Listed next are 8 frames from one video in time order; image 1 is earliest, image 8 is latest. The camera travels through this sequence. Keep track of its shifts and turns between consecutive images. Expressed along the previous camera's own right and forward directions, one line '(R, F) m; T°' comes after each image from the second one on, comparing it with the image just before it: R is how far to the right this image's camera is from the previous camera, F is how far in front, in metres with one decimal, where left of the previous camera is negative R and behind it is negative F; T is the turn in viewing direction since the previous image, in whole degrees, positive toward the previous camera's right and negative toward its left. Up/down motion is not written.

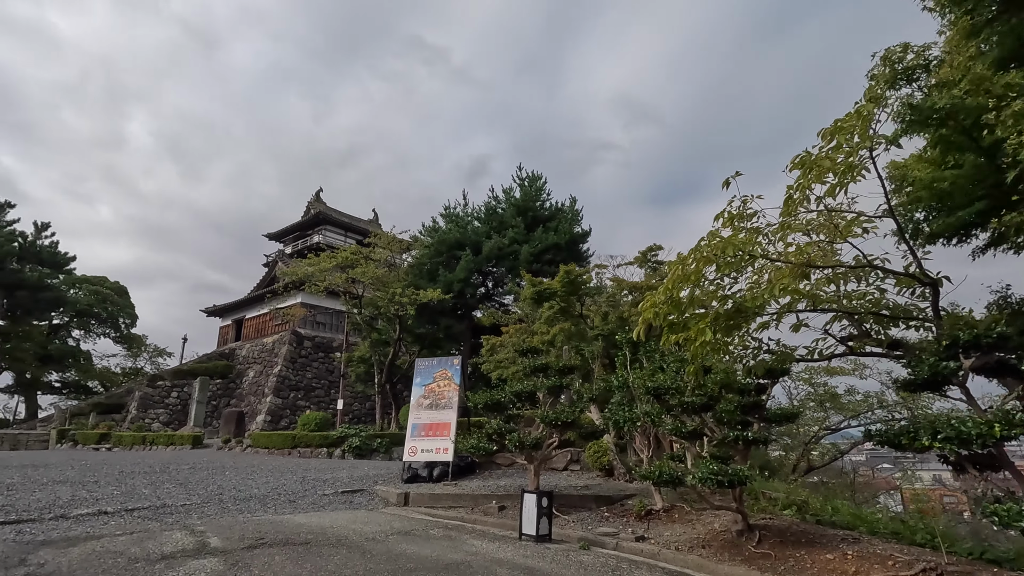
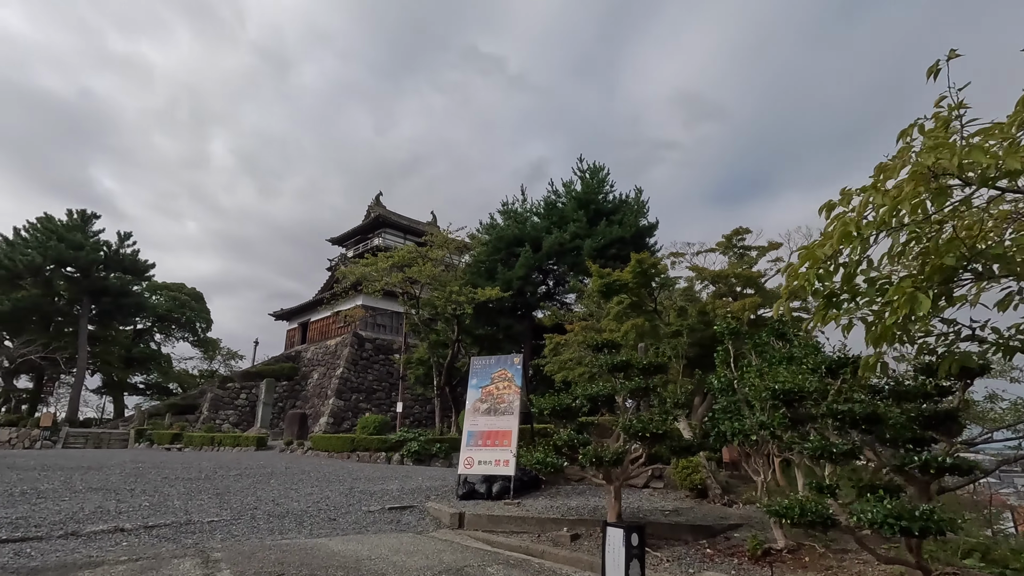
(-0.1, +1.0) m; -6°
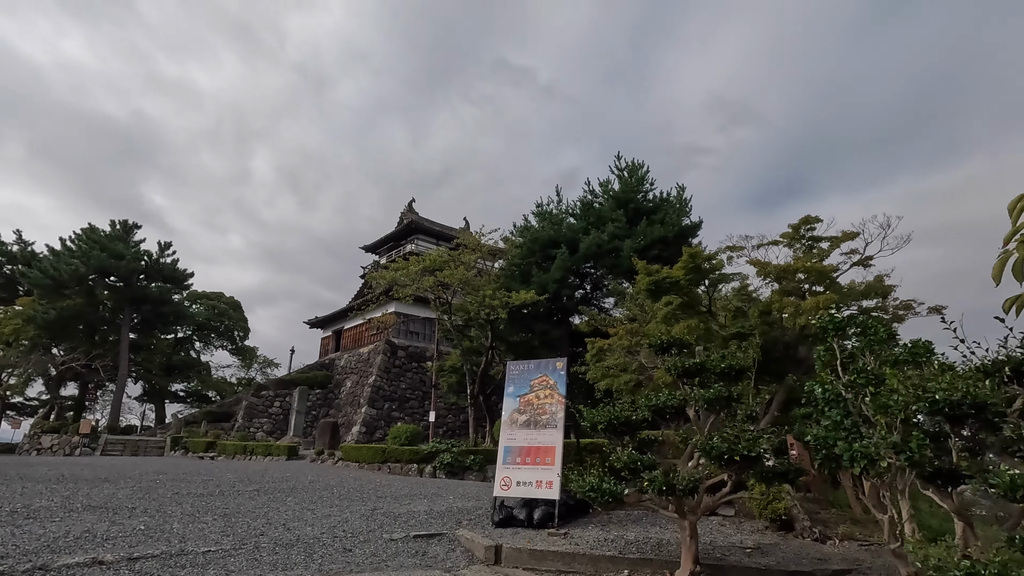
(-0.1, +0.8) m; -4°
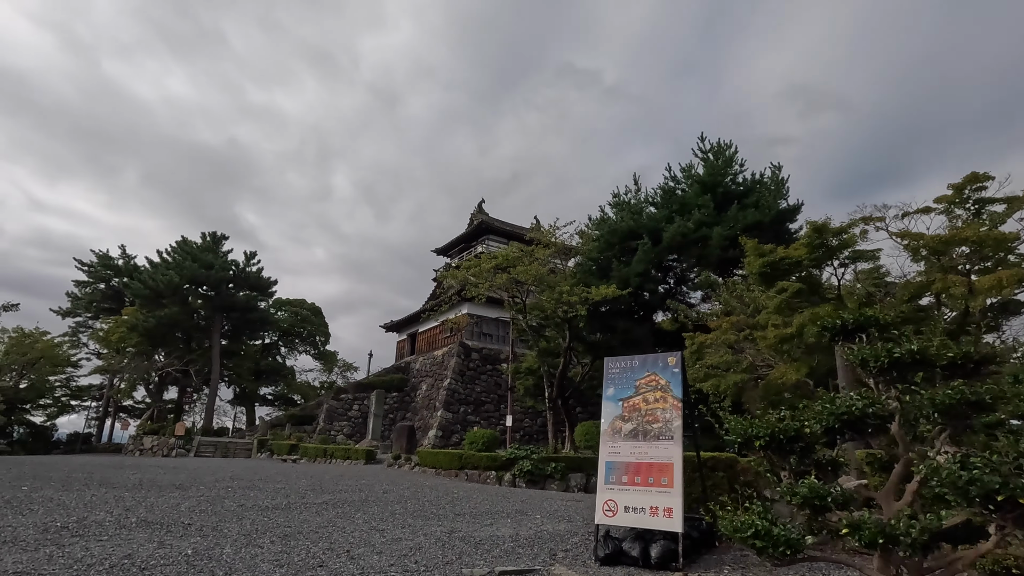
(-0.2, +1.0) m; -8°
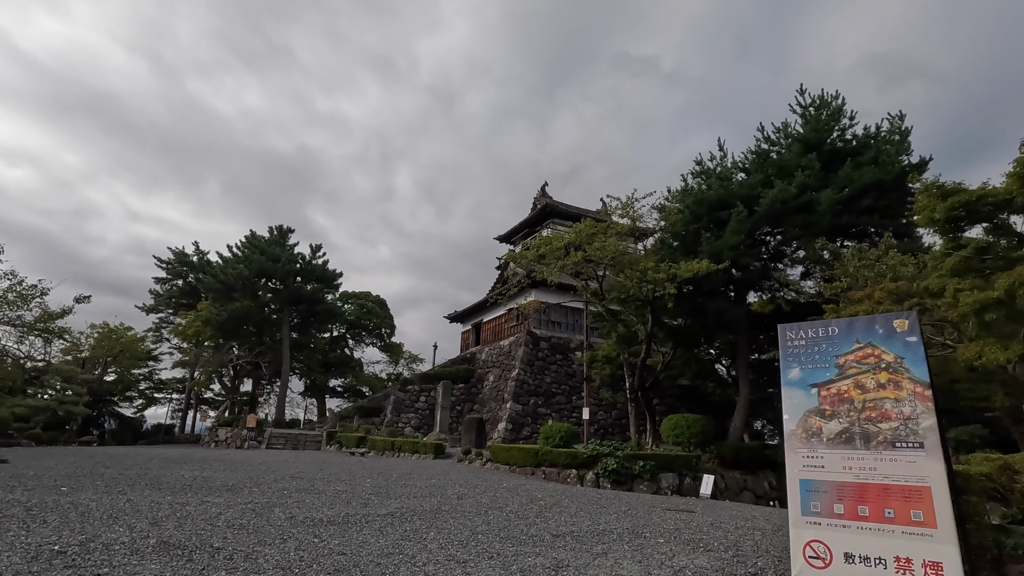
(-0.4, +1.4) m; -6°
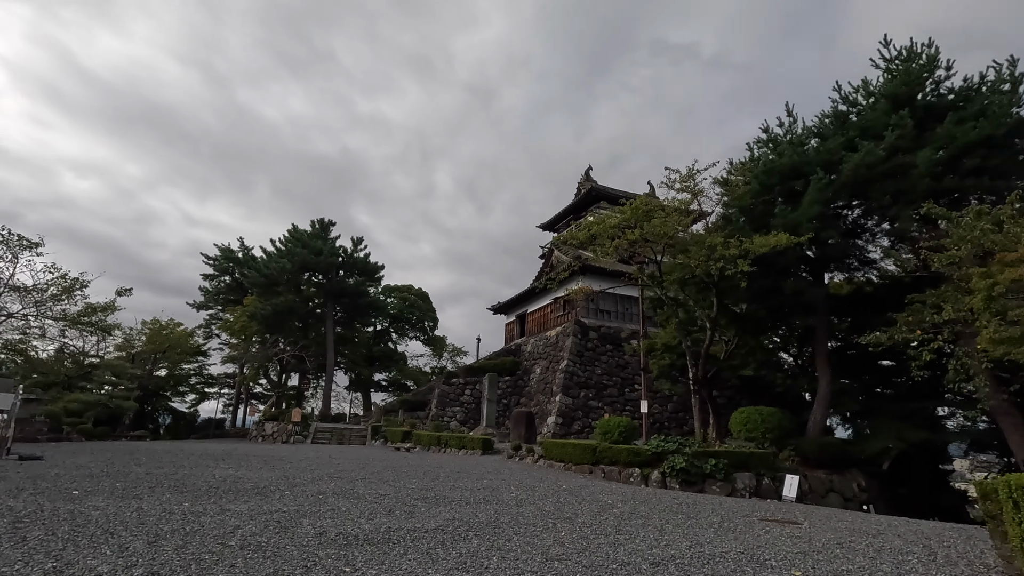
(-0.3, +1.1) m; -4°
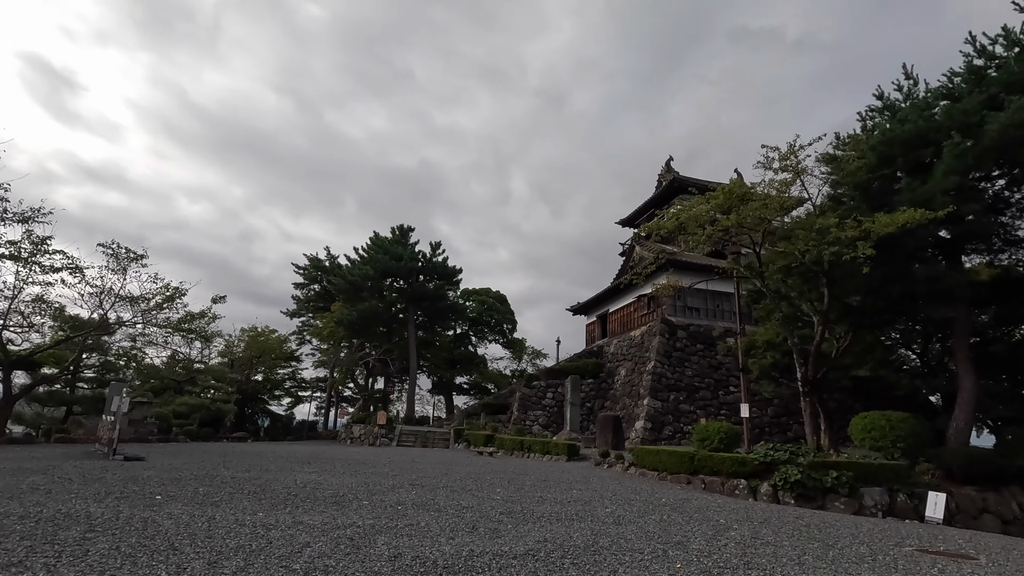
(-0.1, +0.7) m; -8°
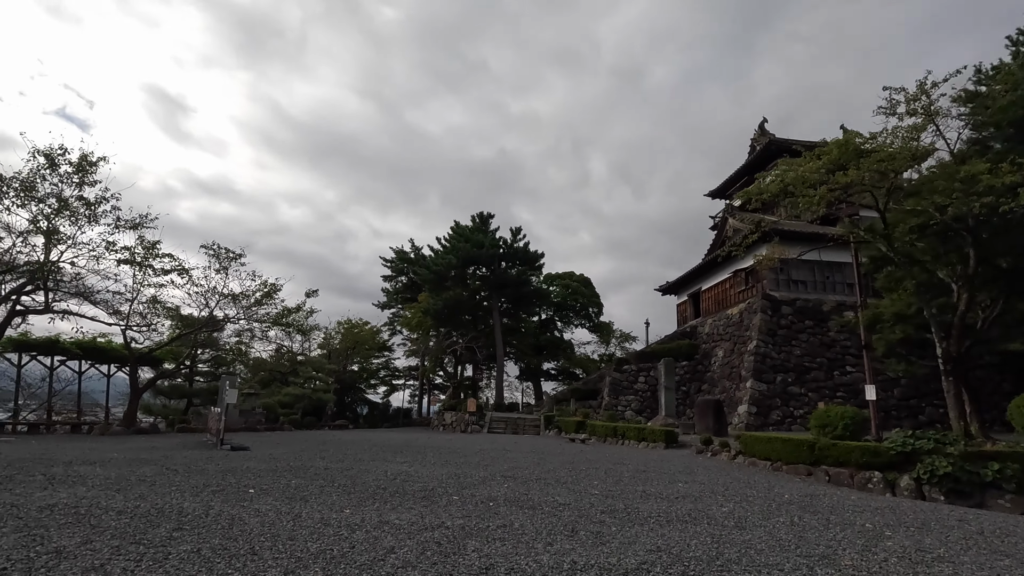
(-0.1, +0.6) m; -9°
